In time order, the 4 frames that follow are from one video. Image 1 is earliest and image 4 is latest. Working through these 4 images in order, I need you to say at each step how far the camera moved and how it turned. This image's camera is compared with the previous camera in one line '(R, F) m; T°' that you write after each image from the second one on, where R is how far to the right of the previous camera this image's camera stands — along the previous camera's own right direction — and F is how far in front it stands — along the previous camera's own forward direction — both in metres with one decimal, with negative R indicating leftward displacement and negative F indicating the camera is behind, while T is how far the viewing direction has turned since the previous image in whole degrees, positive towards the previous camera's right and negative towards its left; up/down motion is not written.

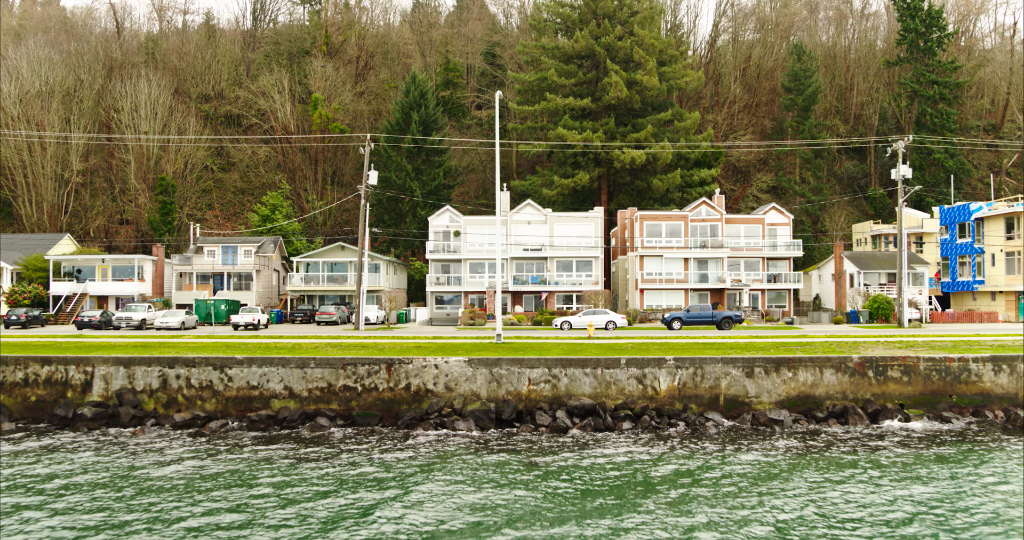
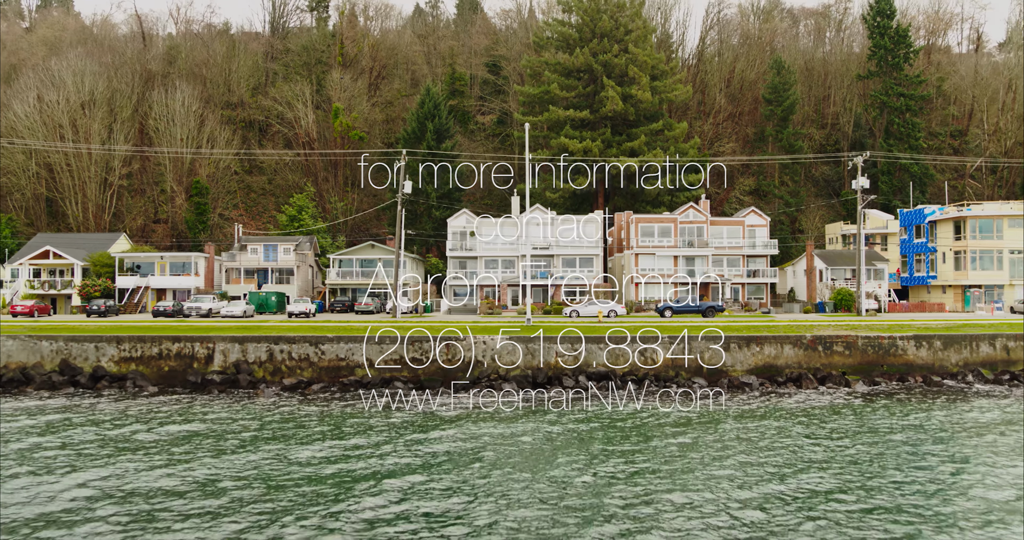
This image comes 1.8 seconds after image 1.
(-1.7, -6.0) m; +1°
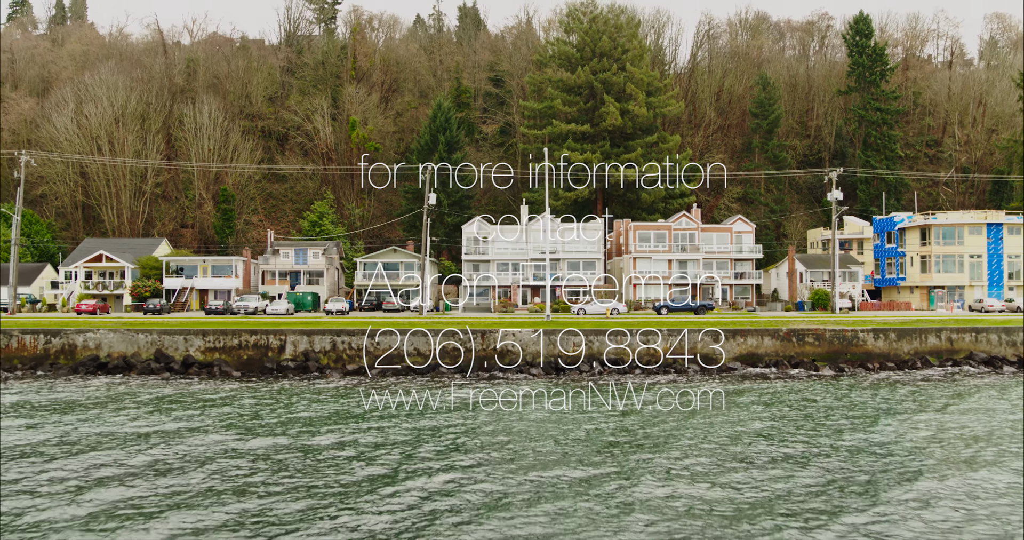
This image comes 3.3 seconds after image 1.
(-1.6, -5.1) m; +1°
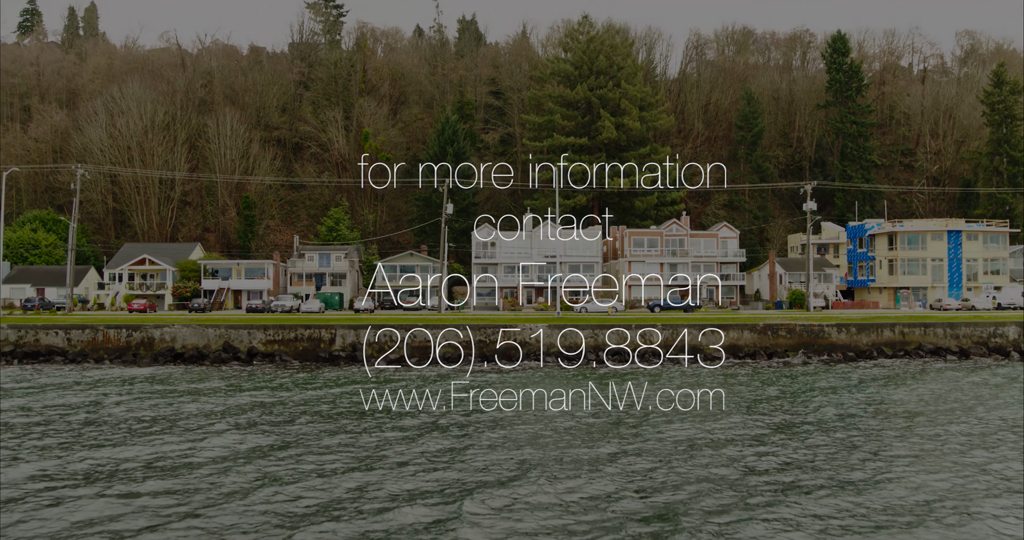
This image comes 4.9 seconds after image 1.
(-1.6, -5.4) m; +1°
